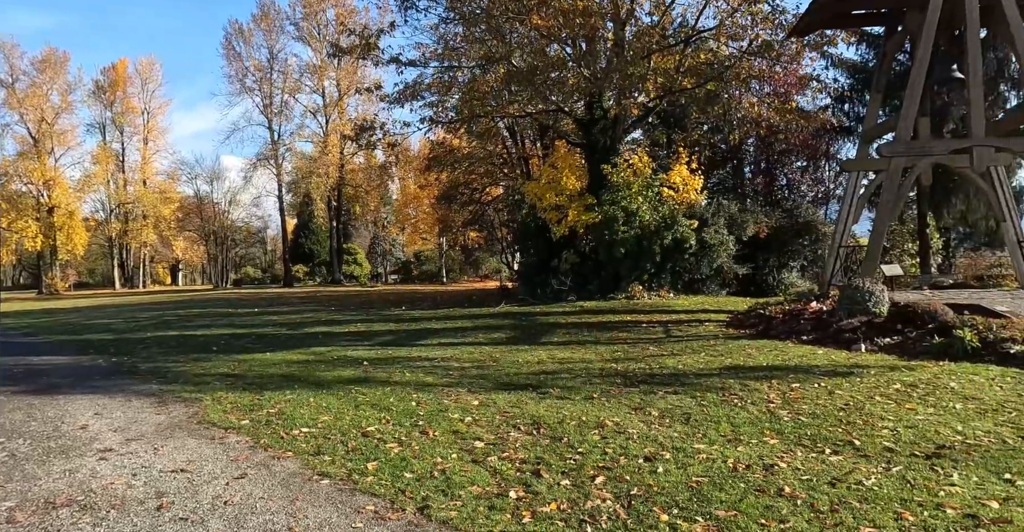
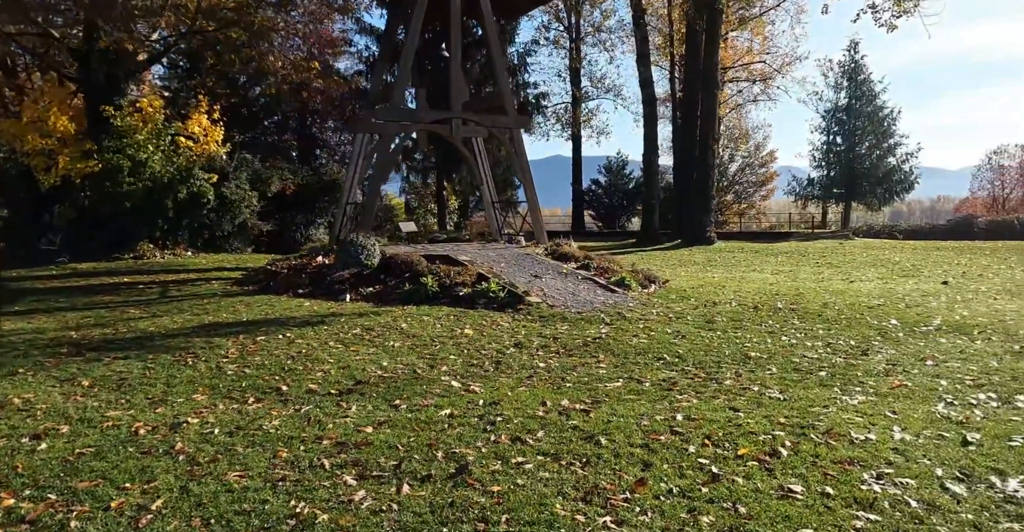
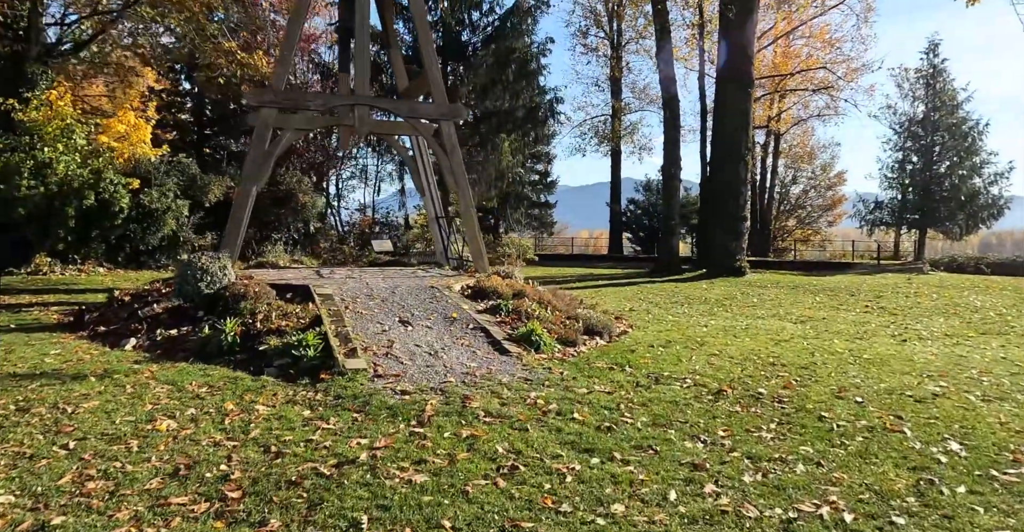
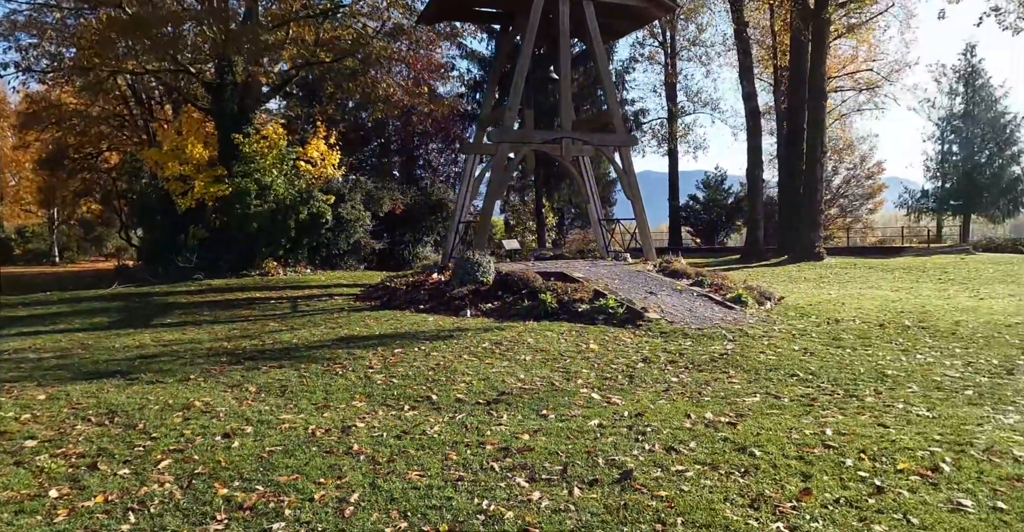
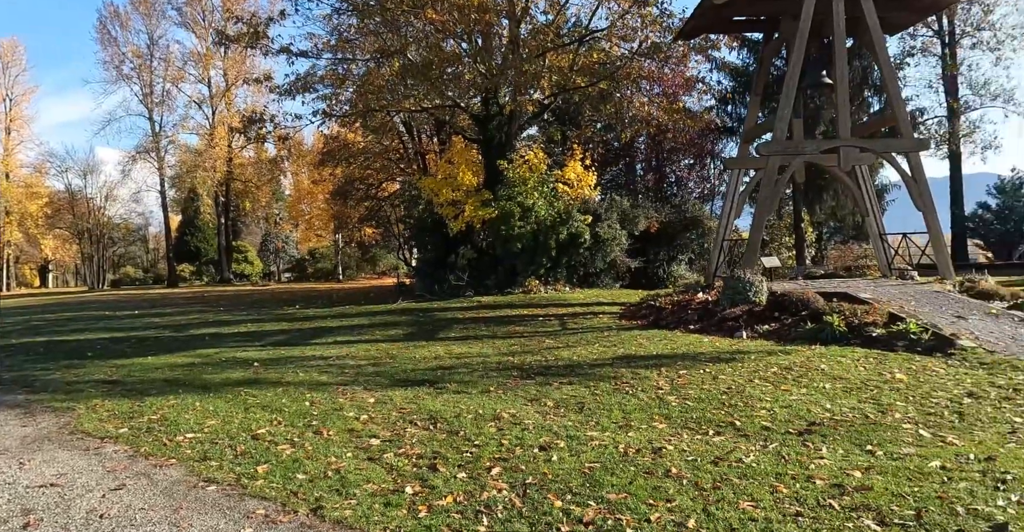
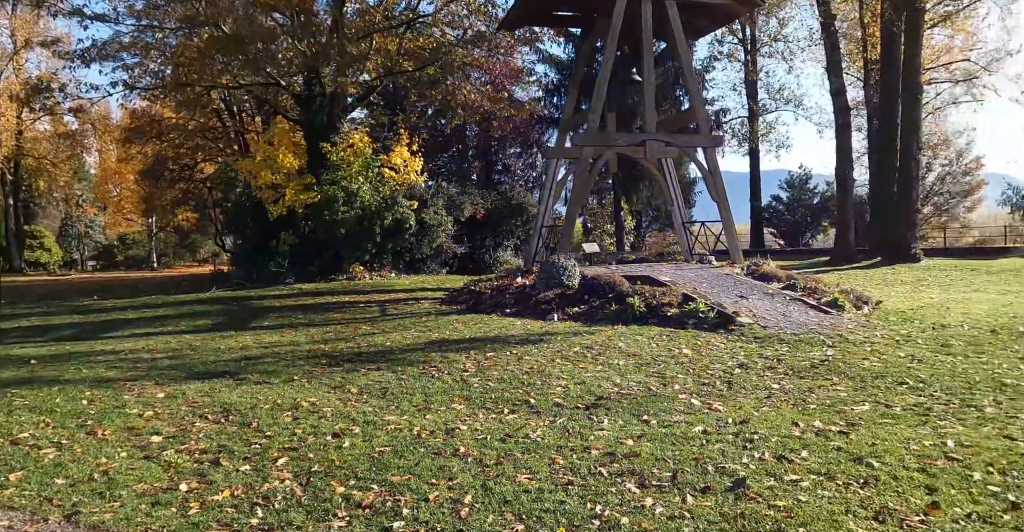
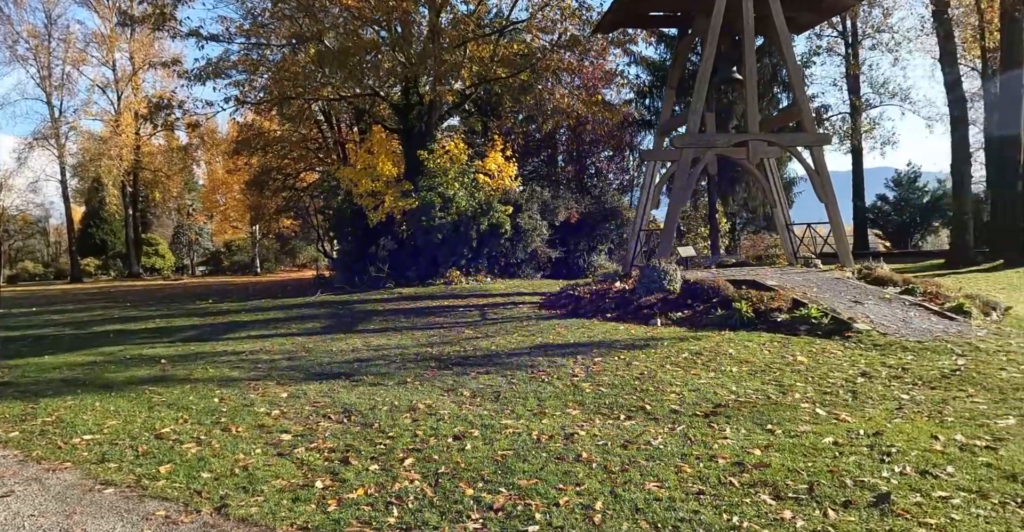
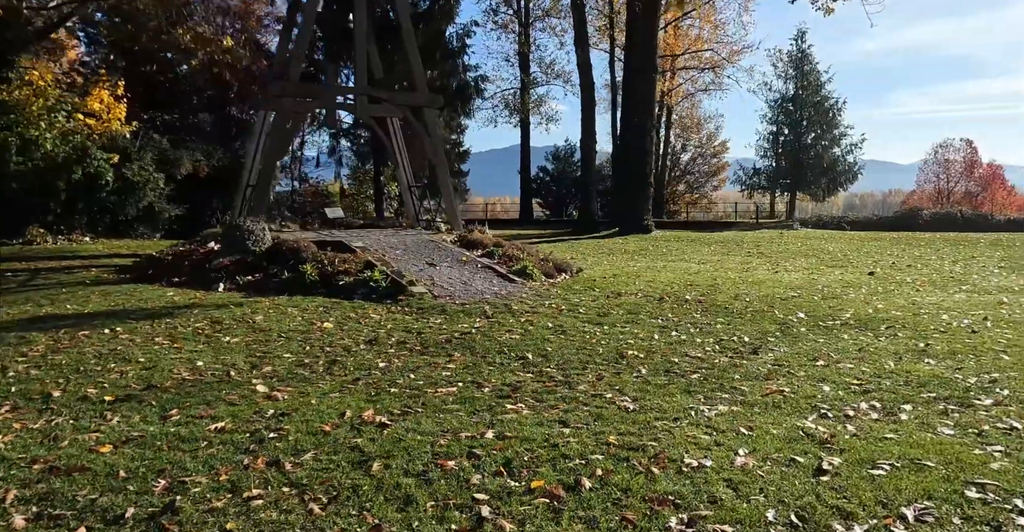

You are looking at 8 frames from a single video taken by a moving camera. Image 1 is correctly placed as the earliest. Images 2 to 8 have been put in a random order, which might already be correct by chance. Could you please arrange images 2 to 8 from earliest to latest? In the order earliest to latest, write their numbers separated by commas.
5, 7, 6, 4, 2, 8, 3
